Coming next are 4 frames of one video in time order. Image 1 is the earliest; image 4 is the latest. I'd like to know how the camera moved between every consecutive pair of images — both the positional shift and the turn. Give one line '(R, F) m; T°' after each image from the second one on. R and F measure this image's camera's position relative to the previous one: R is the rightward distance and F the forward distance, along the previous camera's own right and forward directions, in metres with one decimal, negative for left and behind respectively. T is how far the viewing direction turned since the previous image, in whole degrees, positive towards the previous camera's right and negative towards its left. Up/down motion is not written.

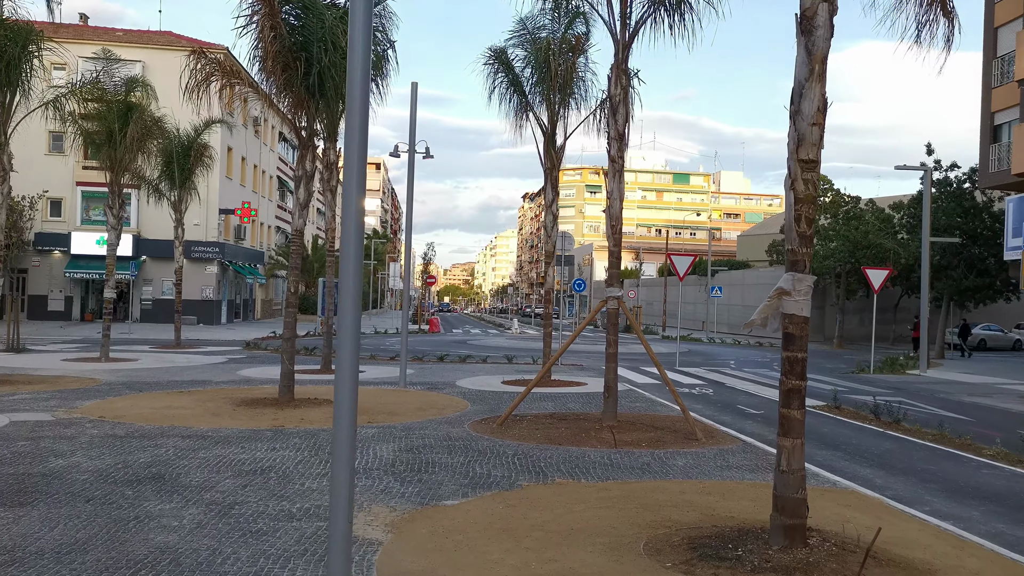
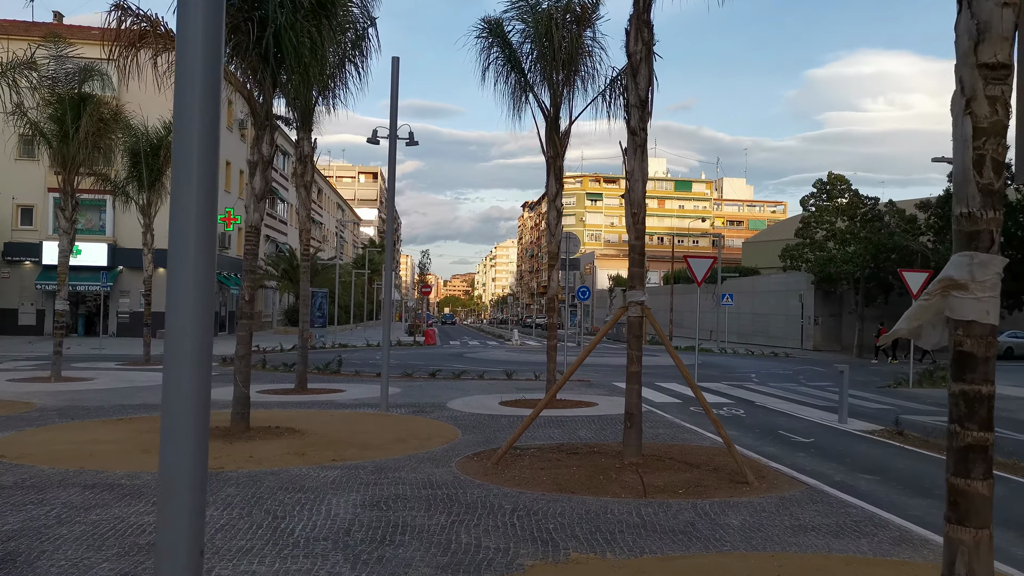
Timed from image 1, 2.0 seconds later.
(0.0, +2.1) m; 0°
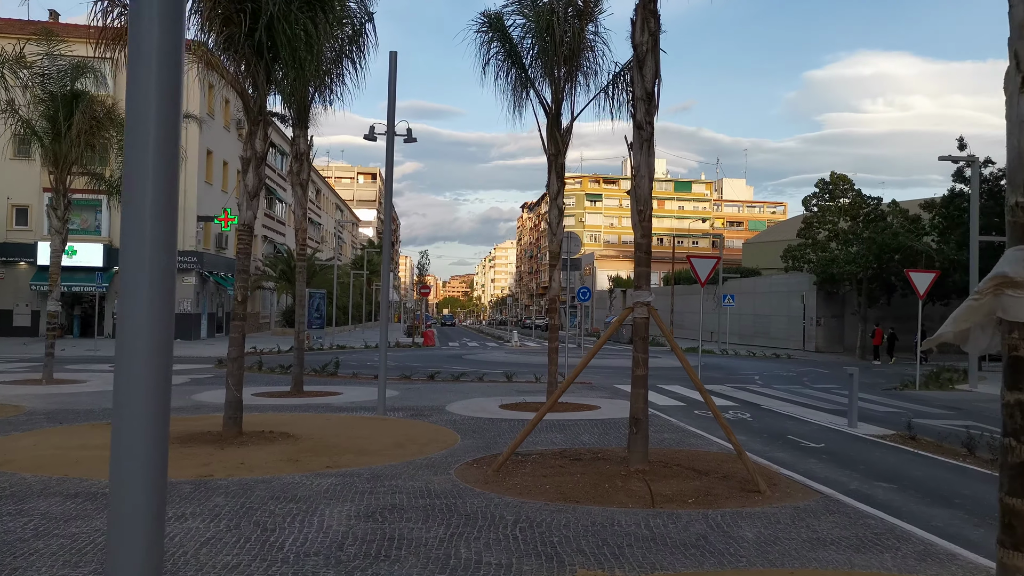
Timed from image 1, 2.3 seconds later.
(0.0, +0.3) m; 0°
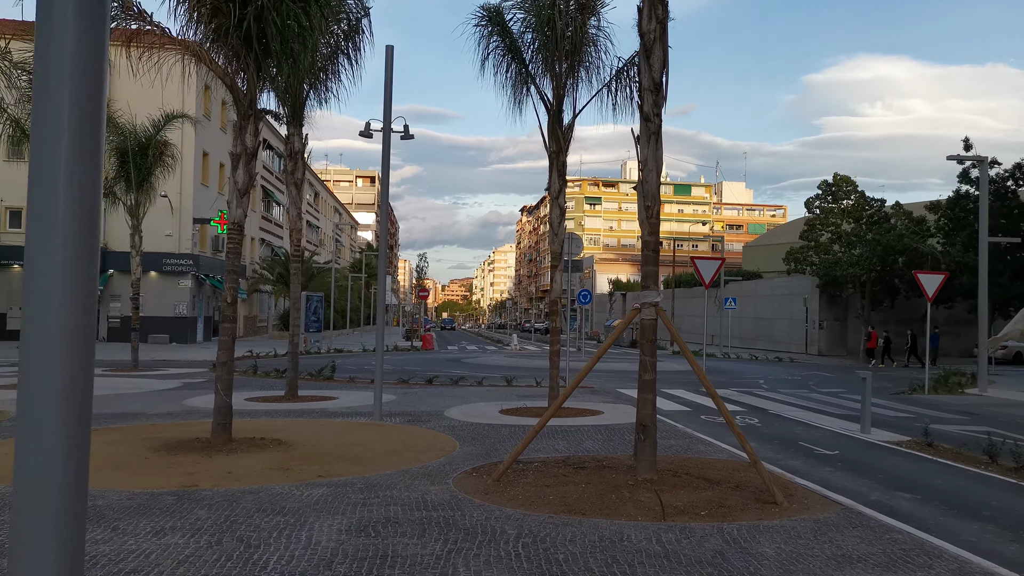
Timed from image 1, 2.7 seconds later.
(0.0, +0.4) m; 0°
